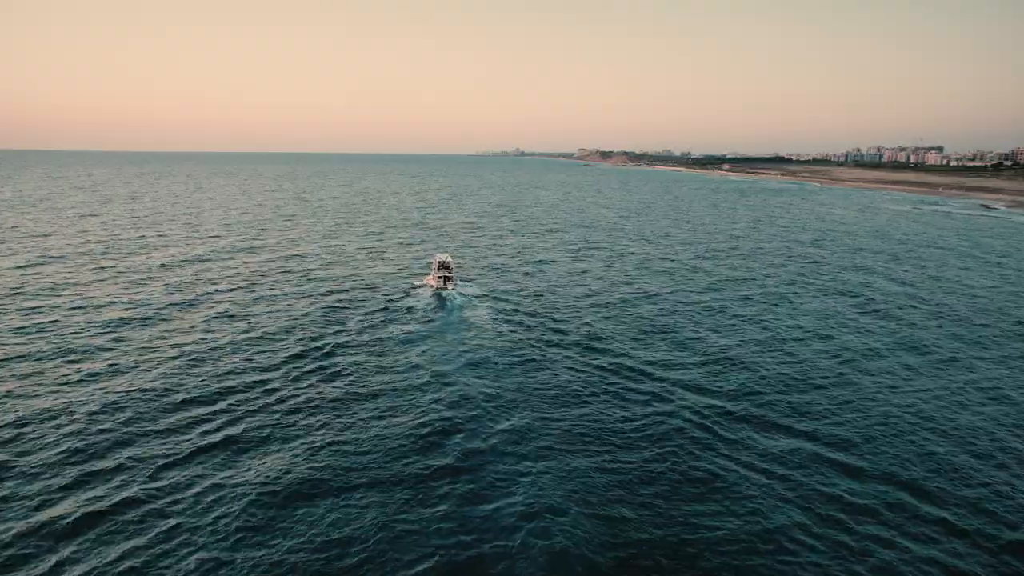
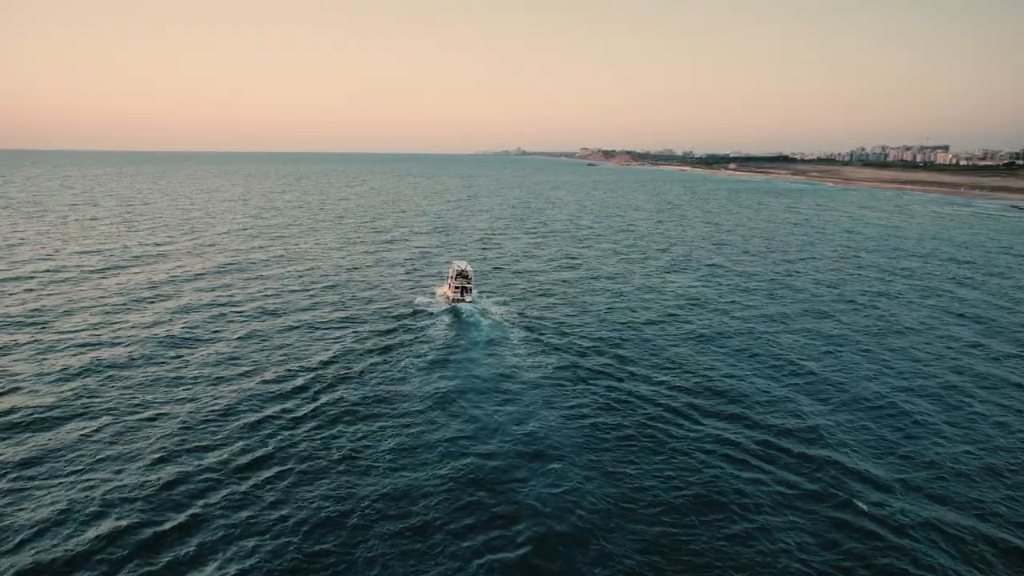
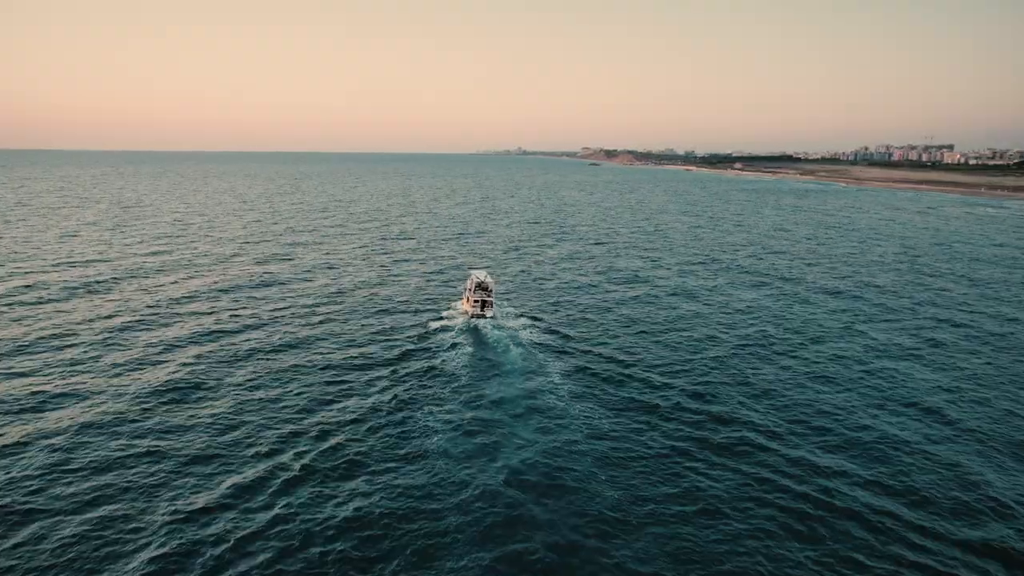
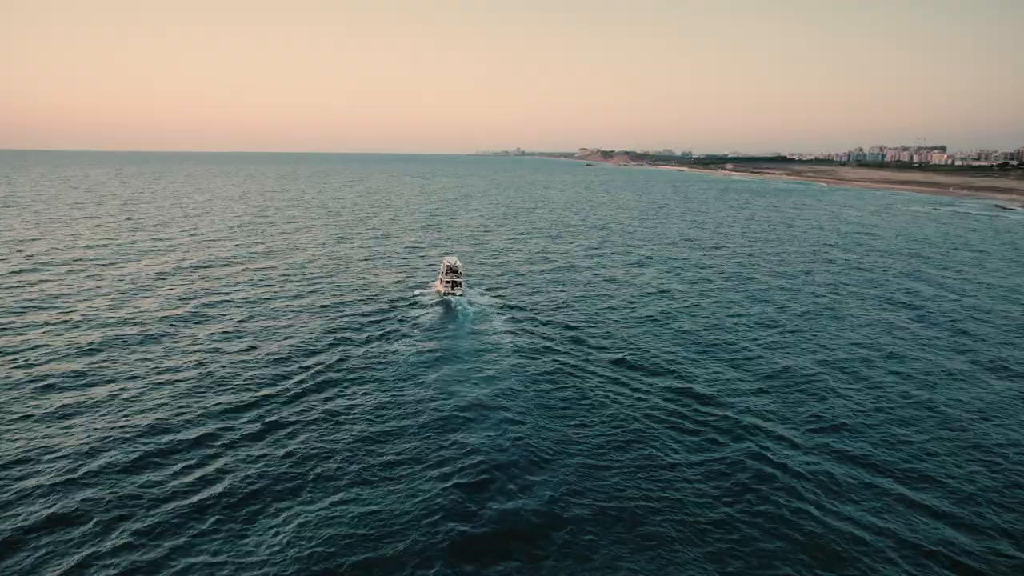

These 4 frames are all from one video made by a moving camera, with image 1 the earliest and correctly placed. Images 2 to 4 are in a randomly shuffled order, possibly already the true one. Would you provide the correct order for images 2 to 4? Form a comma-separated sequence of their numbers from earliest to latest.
4, 2, 3
